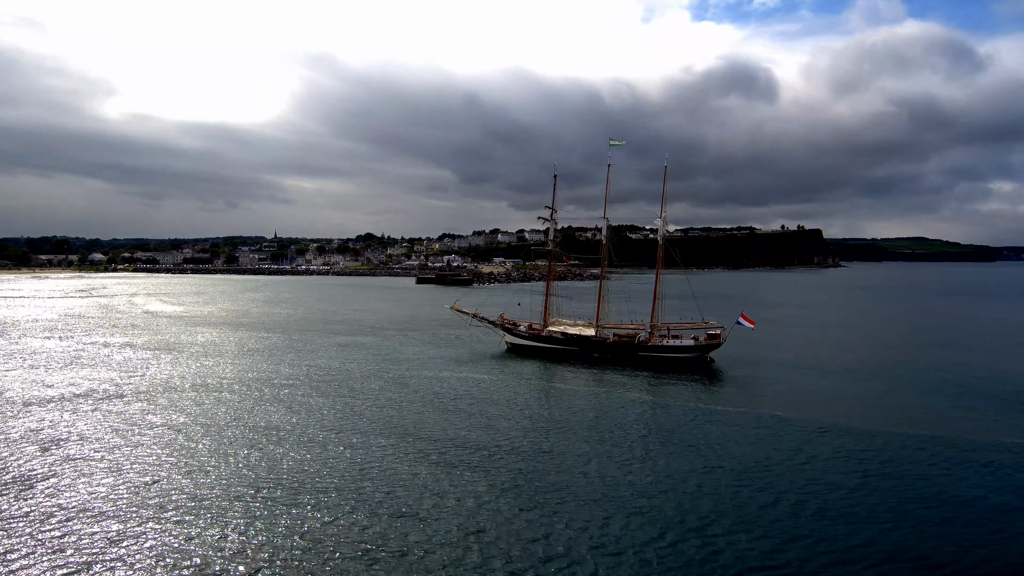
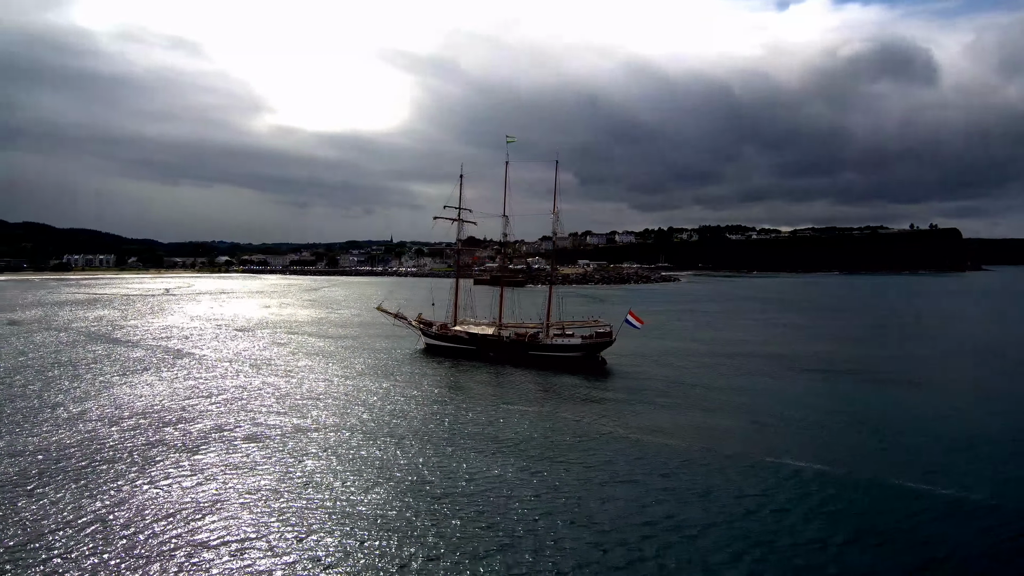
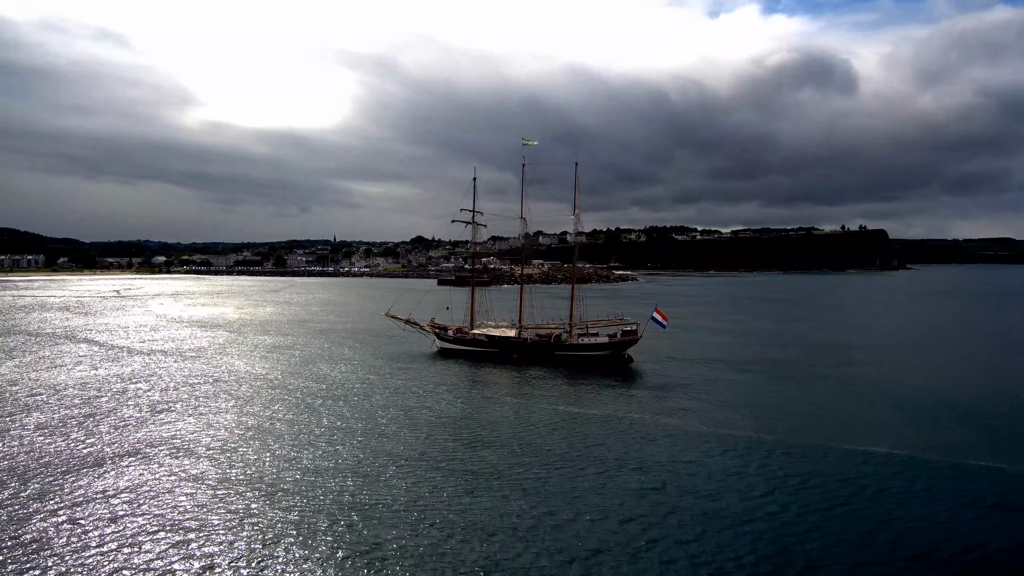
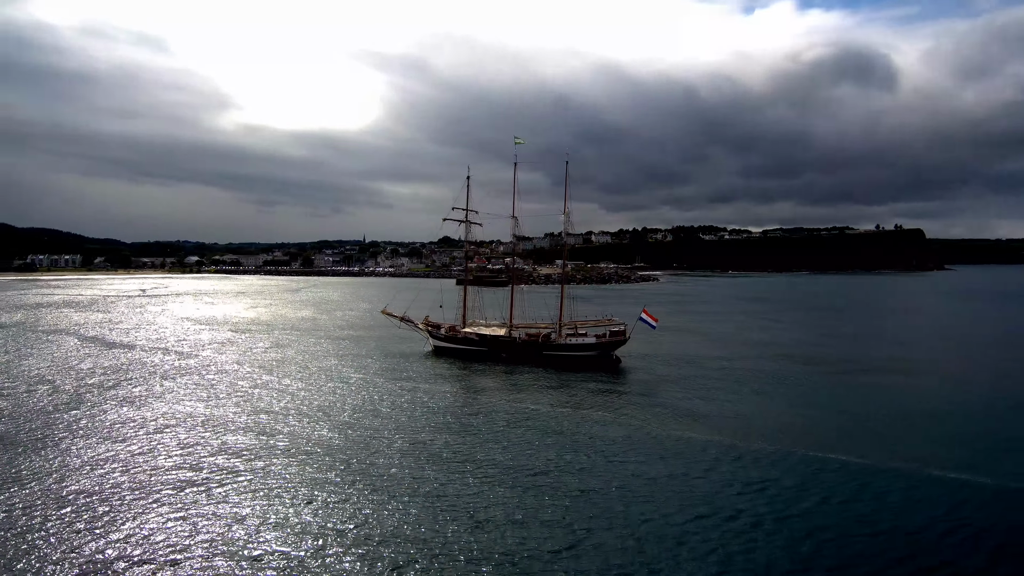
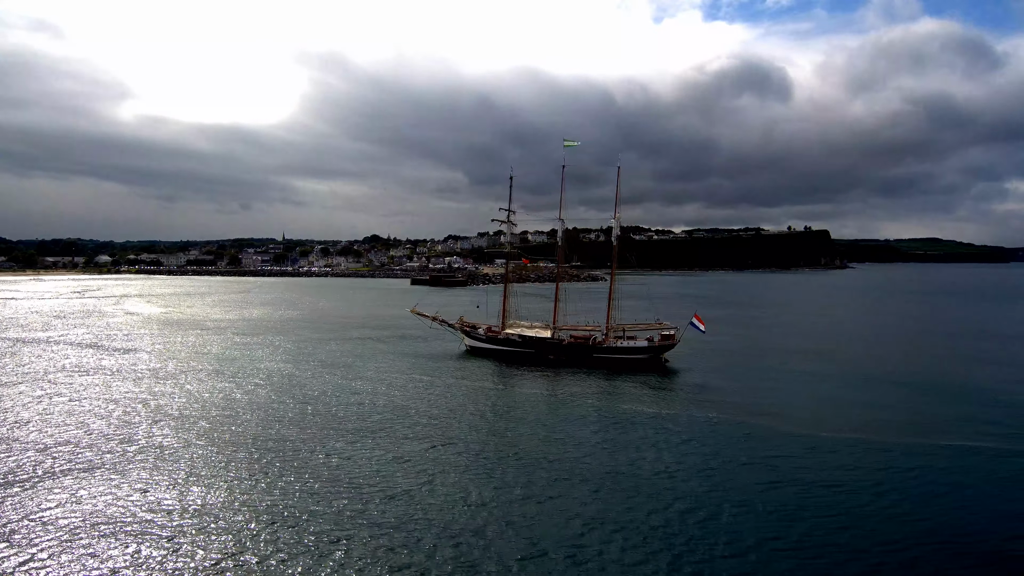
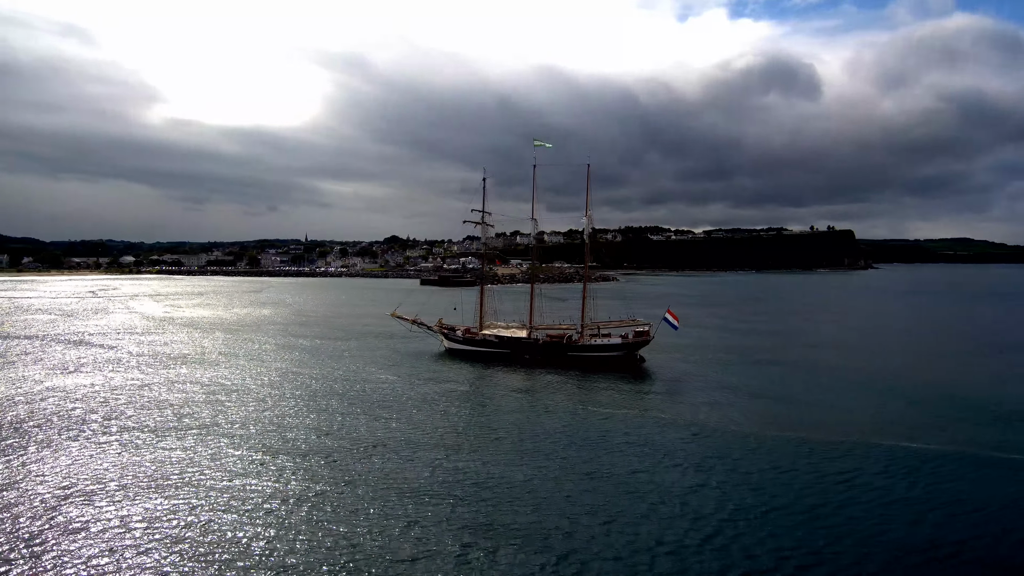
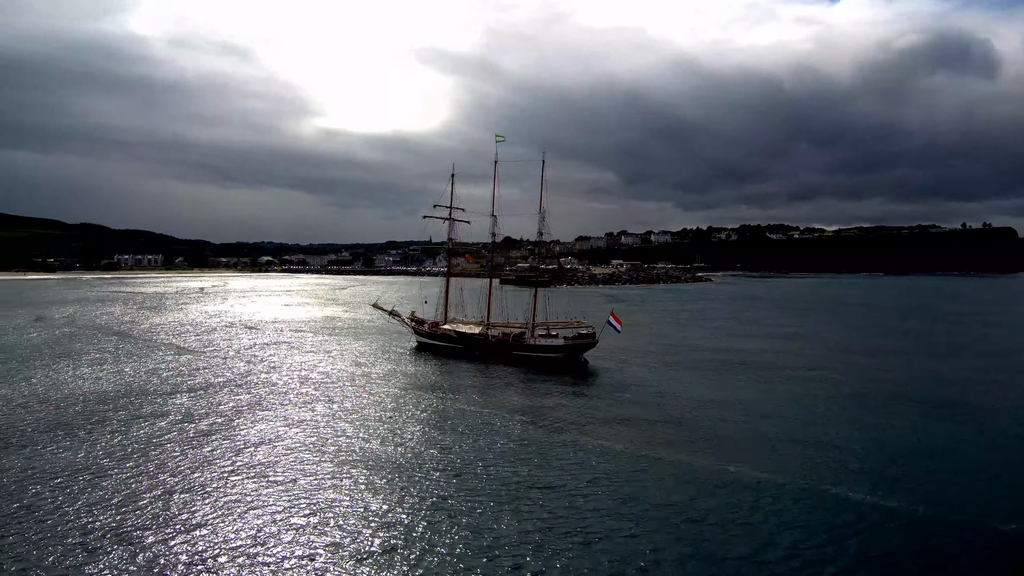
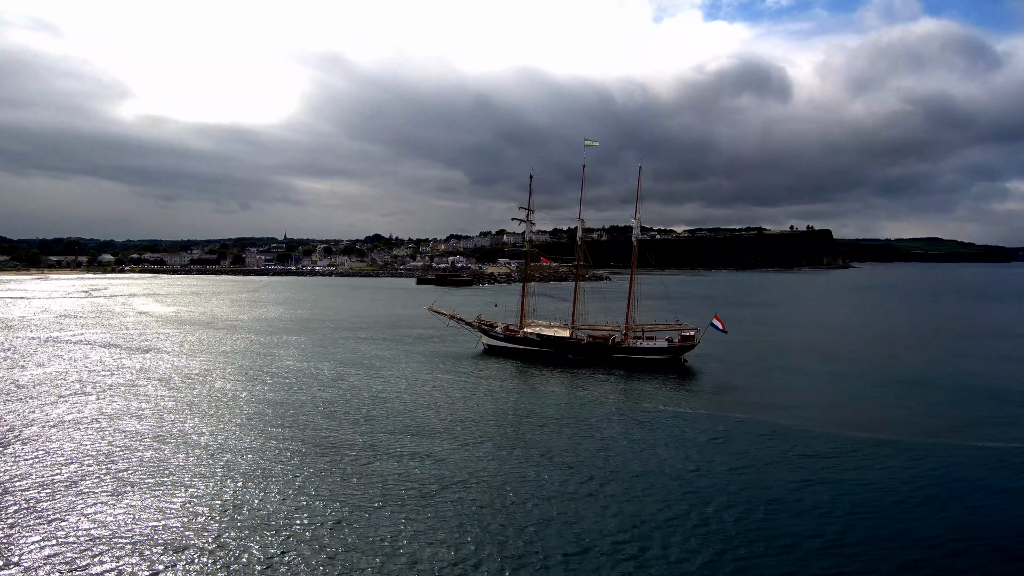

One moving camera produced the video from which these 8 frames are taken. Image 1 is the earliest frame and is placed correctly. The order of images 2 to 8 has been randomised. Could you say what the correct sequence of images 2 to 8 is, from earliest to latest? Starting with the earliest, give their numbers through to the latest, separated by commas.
8, 5, 6, 3, 4, 2, 7
